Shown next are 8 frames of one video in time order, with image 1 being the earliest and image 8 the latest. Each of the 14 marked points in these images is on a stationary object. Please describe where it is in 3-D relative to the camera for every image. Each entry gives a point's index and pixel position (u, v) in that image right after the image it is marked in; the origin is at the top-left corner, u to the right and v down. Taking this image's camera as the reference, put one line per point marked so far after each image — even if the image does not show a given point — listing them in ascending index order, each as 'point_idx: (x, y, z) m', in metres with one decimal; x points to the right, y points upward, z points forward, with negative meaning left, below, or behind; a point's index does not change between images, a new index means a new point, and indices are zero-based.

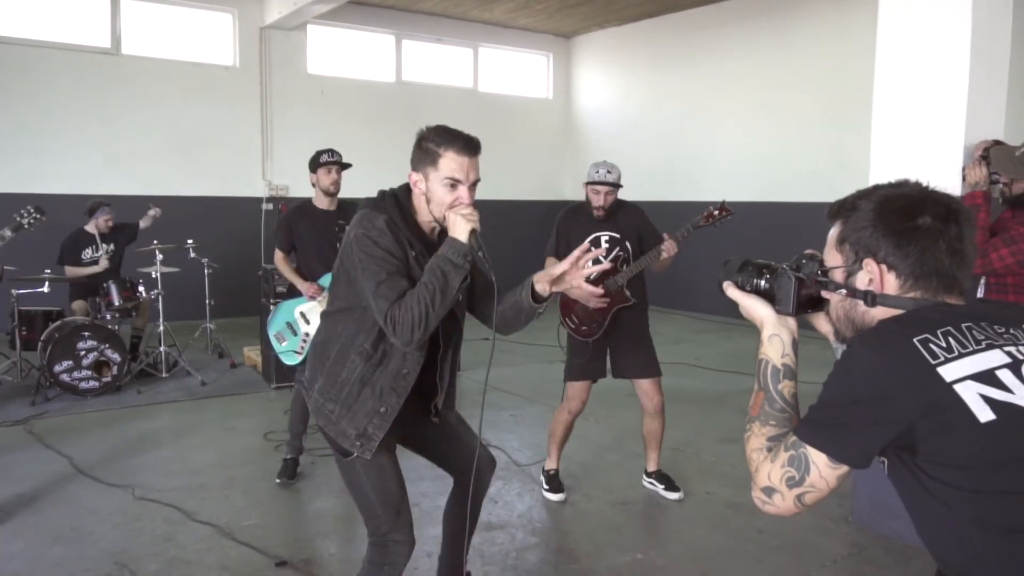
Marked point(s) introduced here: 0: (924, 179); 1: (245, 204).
0: (+1.5, +0.4, +2.7) m
1: (-3.0, +1.0, +8.5) m
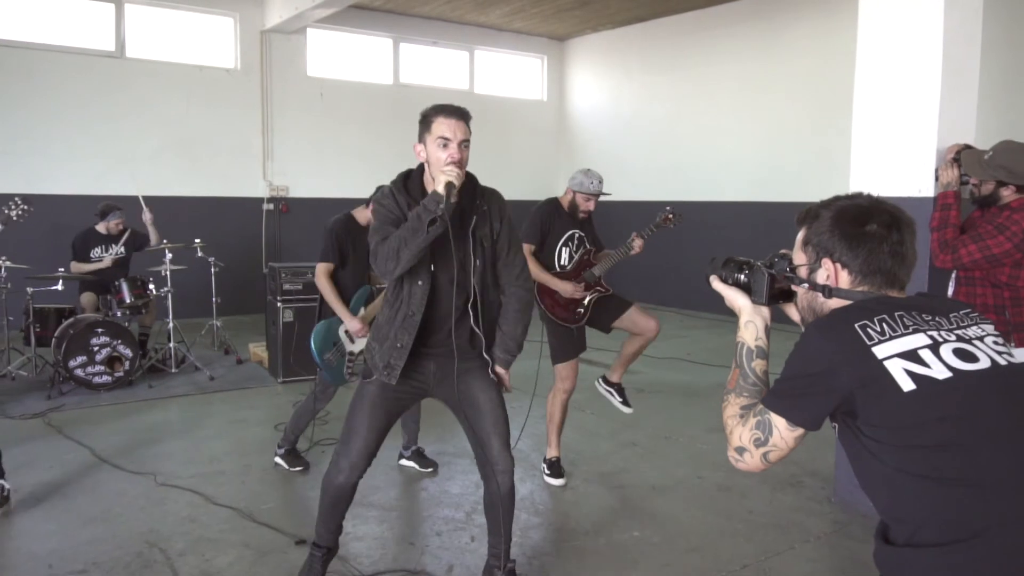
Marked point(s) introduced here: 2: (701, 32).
0: (+1.5, +0.4, +2.9) m
1: (-3.0, +1.0, +8.6) m
2: (+2.2, +3.0, +8.8) m
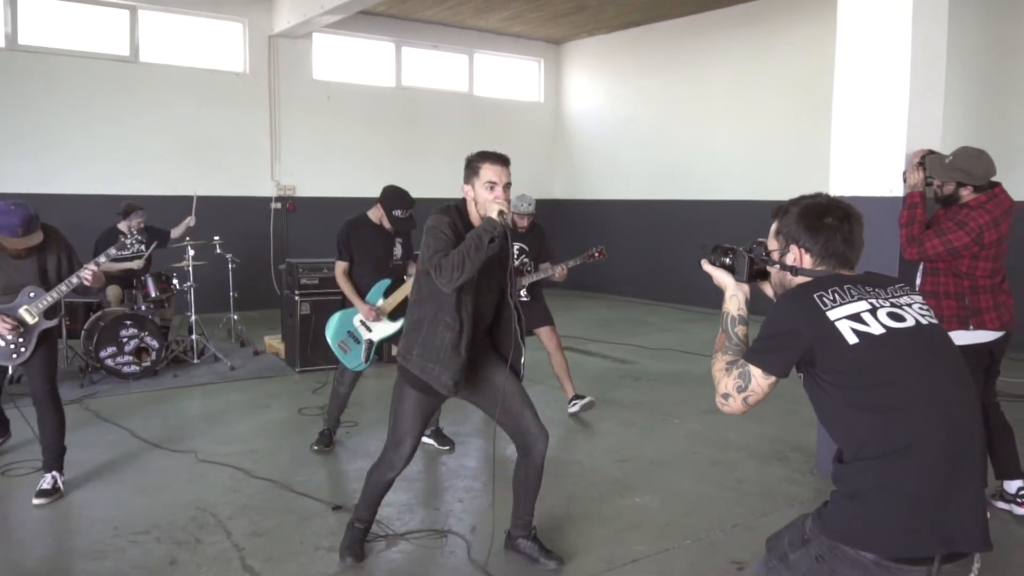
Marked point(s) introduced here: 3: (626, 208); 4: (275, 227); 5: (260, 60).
0: (+1.6, +0.5, +3.3) m
1: (-3.0, +1.0, +8.9) m
2: (+2.2, +3.1, +9.2) m
3: (+1.5, +1.1, +10.2) m
4: (-2.9, +0.7, +9.1) m
5: (-3.0, +2.7, +8.8) m
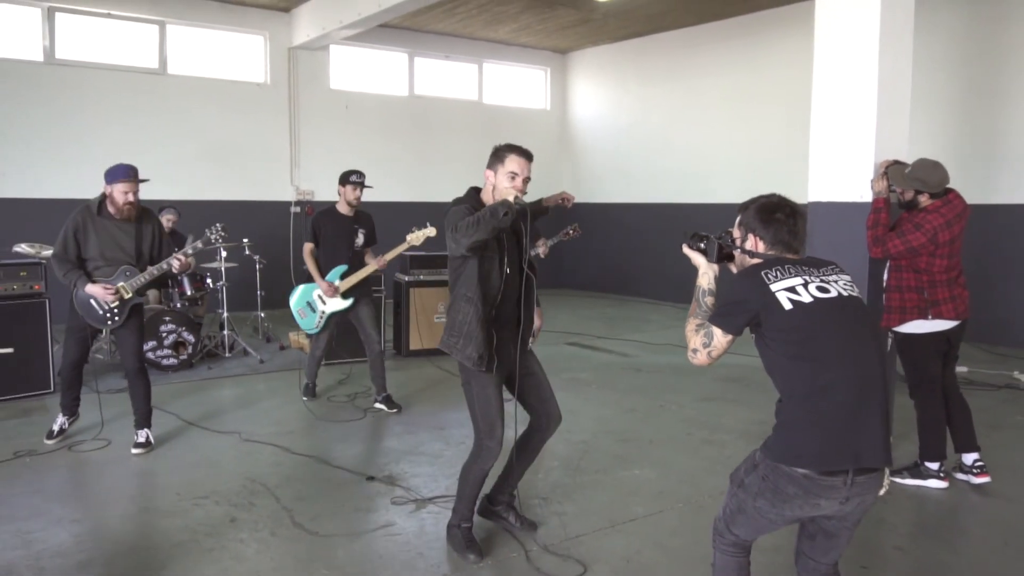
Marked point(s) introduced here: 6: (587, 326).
0: (+1.6, +0.5, +3.7) m
1: (-2.9, +1.0, +9.4) m
2: (+2.3, +3.1, +9.6) m
3: (+1.7, +1.1, +10.6) m
4: (-2.7, +0.7, +9.5) m
5: (-2.9, +2.7, +9.3) m
6: (+0.8, -0.4, +8.1) m
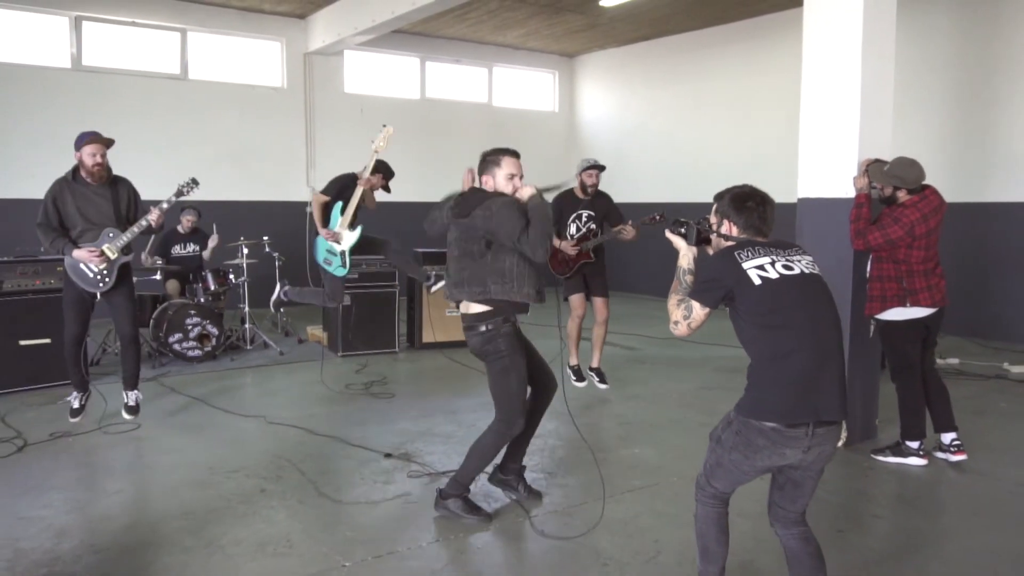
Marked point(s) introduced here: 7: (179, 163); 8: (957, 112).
0: (+1.7, +0.5, +3.9) m
1: (-2.8, +1.0, +9.7) m
2: (+2.4, +3.1, +9.8) m
3: (+1.8, +1.1, +10.8) m
4: (-2.6, +0.8, +9.8) m
5: (-2.7, +2.7, +9.6) m
6: (+0.9, -0.4, +8.4) m
7: (-4.0, +1.5, +8.9) m
8: (+4.1, +1.6, +6.9) m
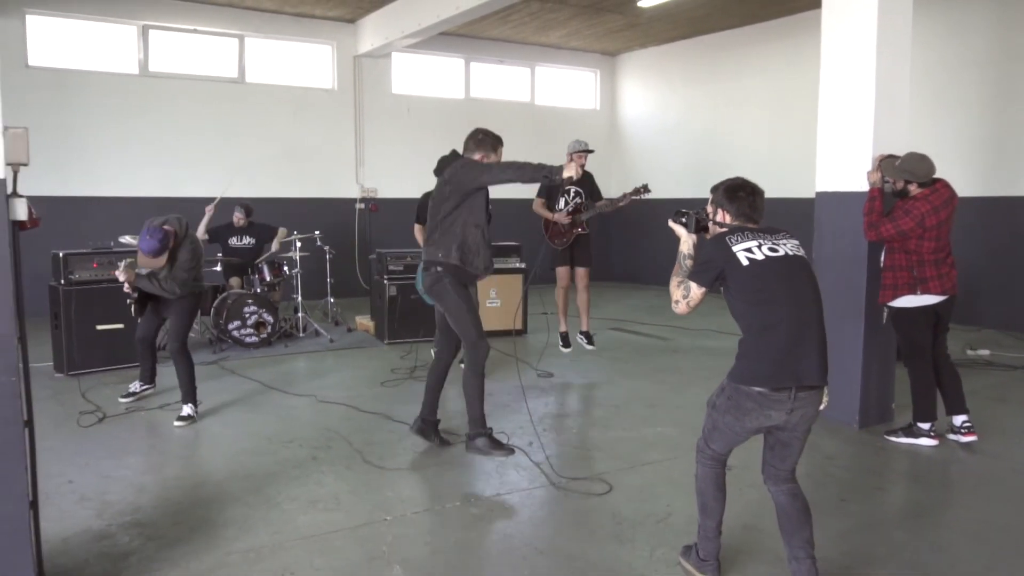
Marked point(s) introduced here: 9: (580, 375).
0: (+1.8, +0.6, +4.1) m
1: (-2.3, +1.1, +10.1) m
2: (+3.0, +3.2, +9.9) m
3: (+2.4, +1.2, +11.0) m
4: (-2.1, +0.9, +10.3) m
5: (-2.2, +2.8, +10.0) m
6: (+1.3, -0.3, +8.6) m
7: (-3.5, +1.6, +9.4) m
8: (+4.4, +1.7, +6.9) m
9: (+0.5, -0.6, +5.6) m
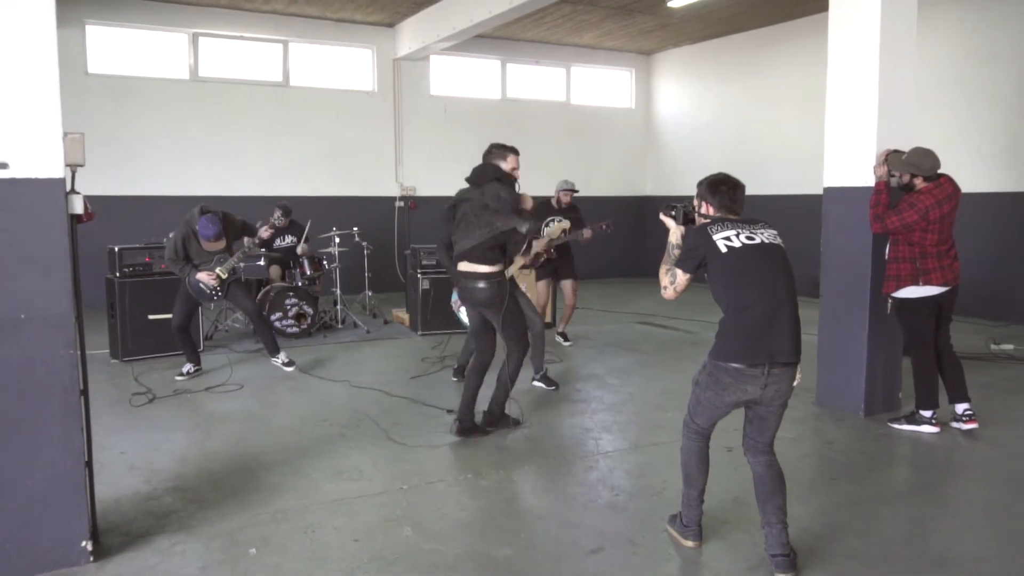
0: (+1.9, +0.6, +4.2) m
1: (-1.8, +1.2, +10.5) m
2: (+3.4, +3.2, +10.0) m
3: (+2.9, +1.2, +11.1) m
4: (-1.6, +0.9, +10.6) m
5: (-1.7, +2.9, +10.4) m
6: (+1.7, -0.2, +8.8) m
7: (-3.0, +1.6, +9.9) m
8: (+4.7, +1.7, +6.8) m
9: (+0.7, -0.6, +5.8) m
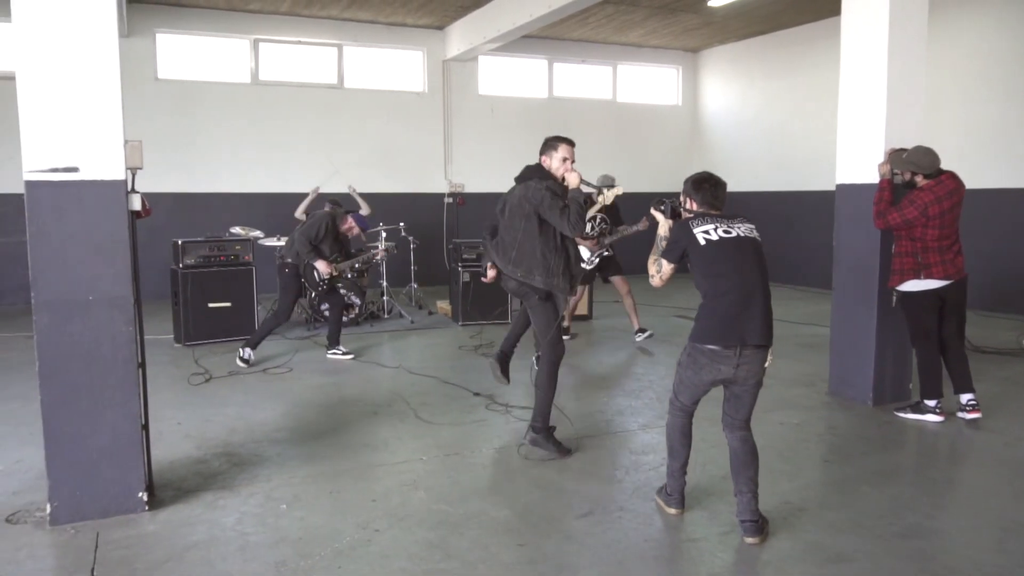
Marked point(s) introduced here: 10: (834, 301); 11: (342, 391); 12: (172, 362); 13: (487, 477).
0: (+2.0, +0.7, +4.4) m
1: (-1.2, +1.3, +10.9) m
2: (+4.0, +3.3, +10.0) m
3: (+3.6, +1.3, +11.1) m
4: (-1.0, +1.0, +11.0) m
5: (-1.1, +3.0, +10.8) m
6: (+2.2, -0.2, +8.9) m
7: (-2.4, +1.8, +10.4) m
8: (+5.0, +1.7, +6.7) m
9: (+0.9, -0.5, +6.1) m
10: (+2.0, -0.1, +4.6) m
11: (-1.2, -0.7, +5.1) m
12: (-2.7, -0.6, +6.0) m
13: (-0.1, -0.9, +3.4) m
